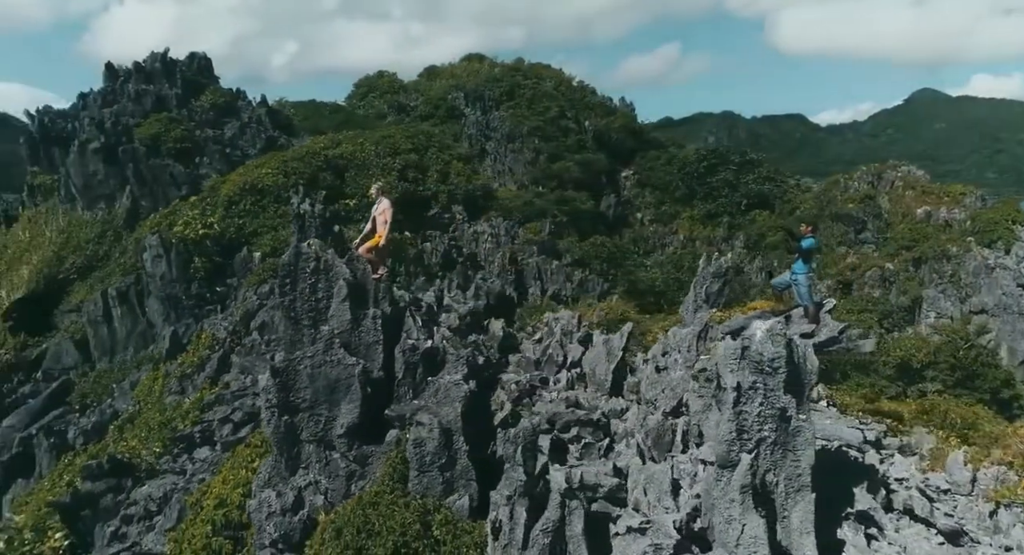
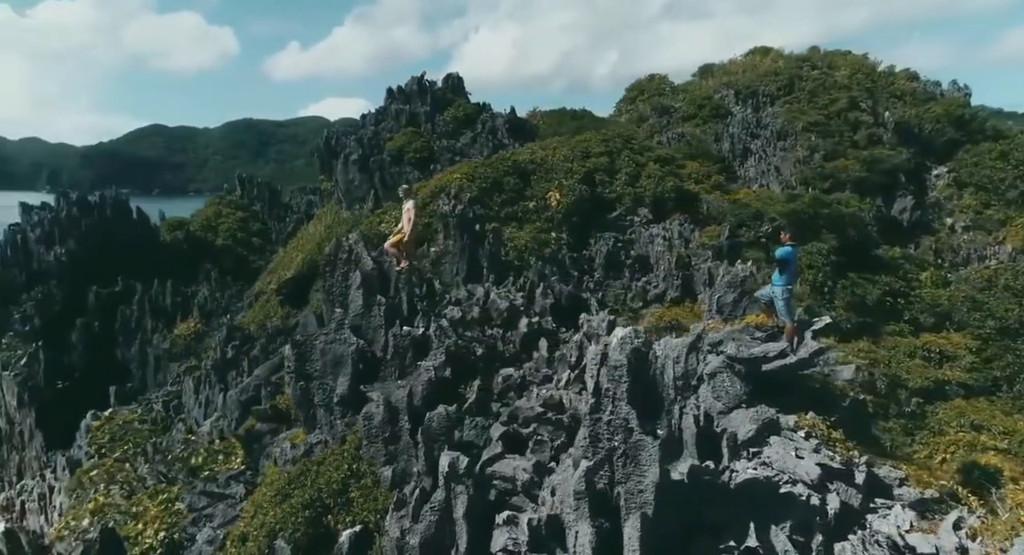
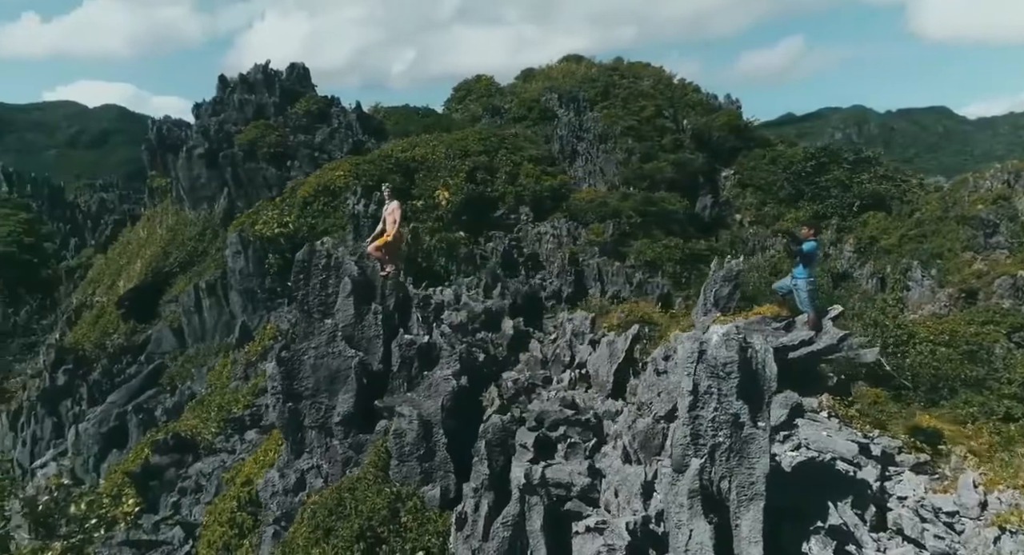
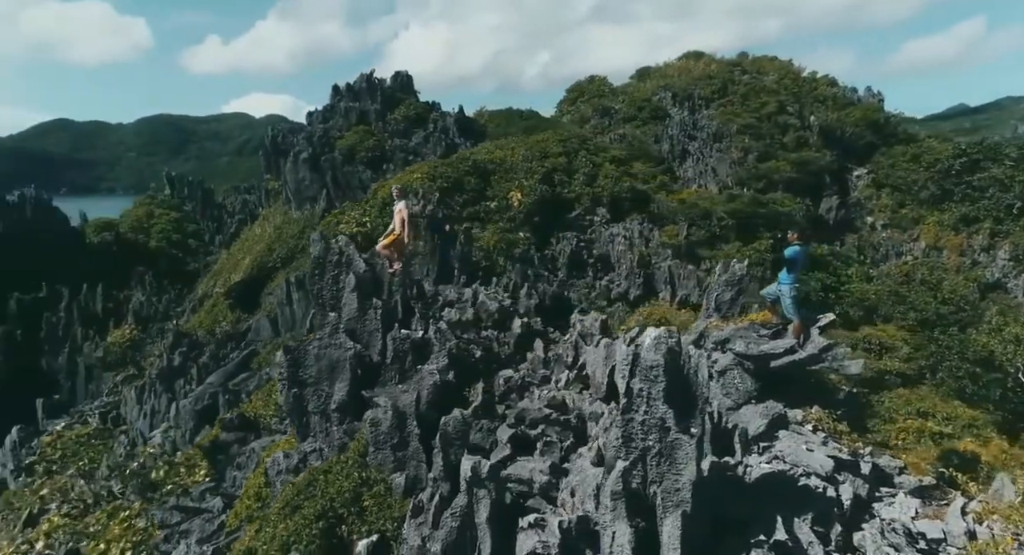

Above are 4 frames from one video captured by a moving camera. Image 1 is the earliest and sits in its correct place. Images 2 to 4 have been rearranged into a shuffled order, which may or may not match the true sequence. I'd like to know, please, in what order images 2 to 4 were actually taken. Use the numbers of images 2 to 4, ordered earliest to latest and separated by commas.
3, 4, 2
